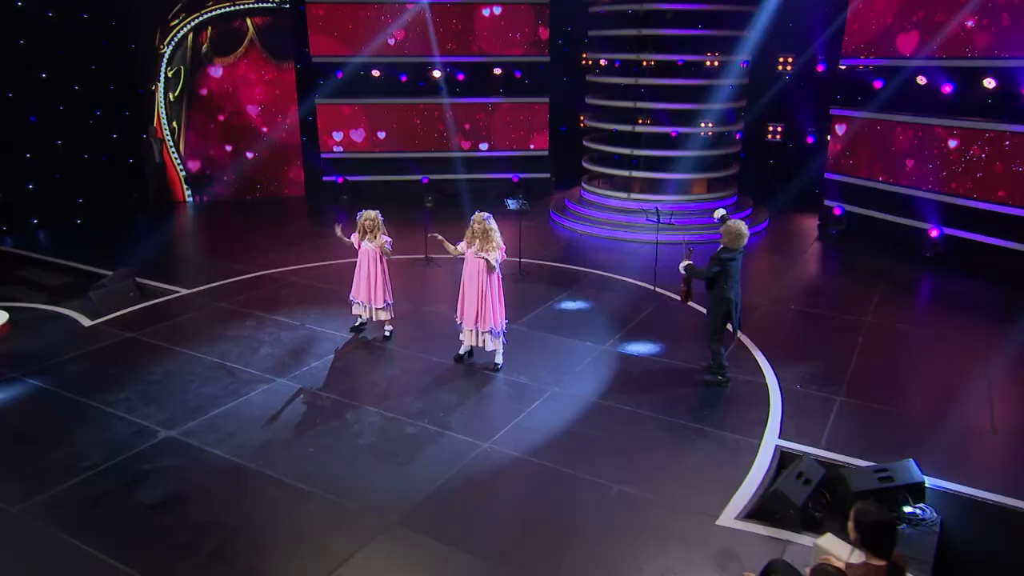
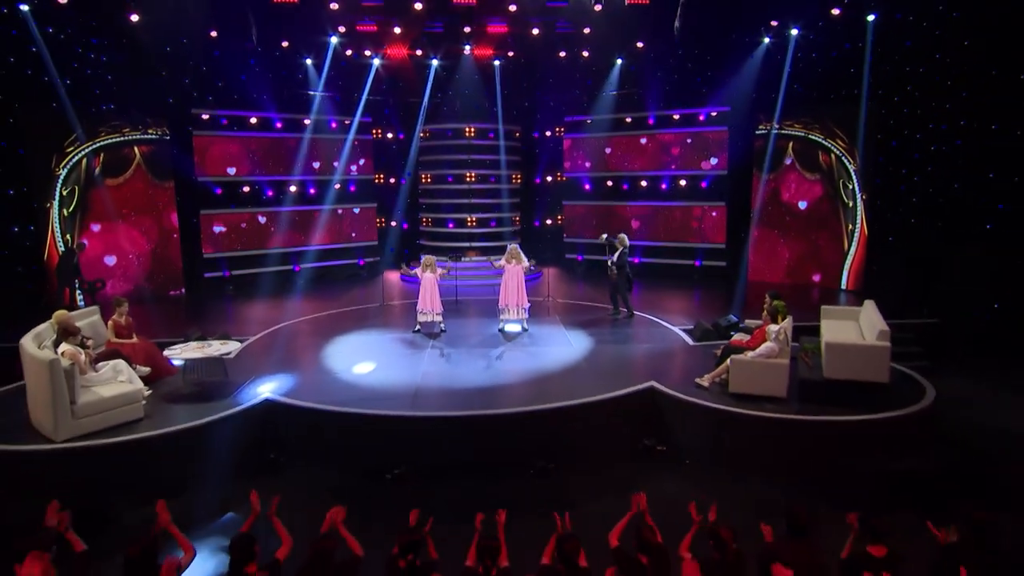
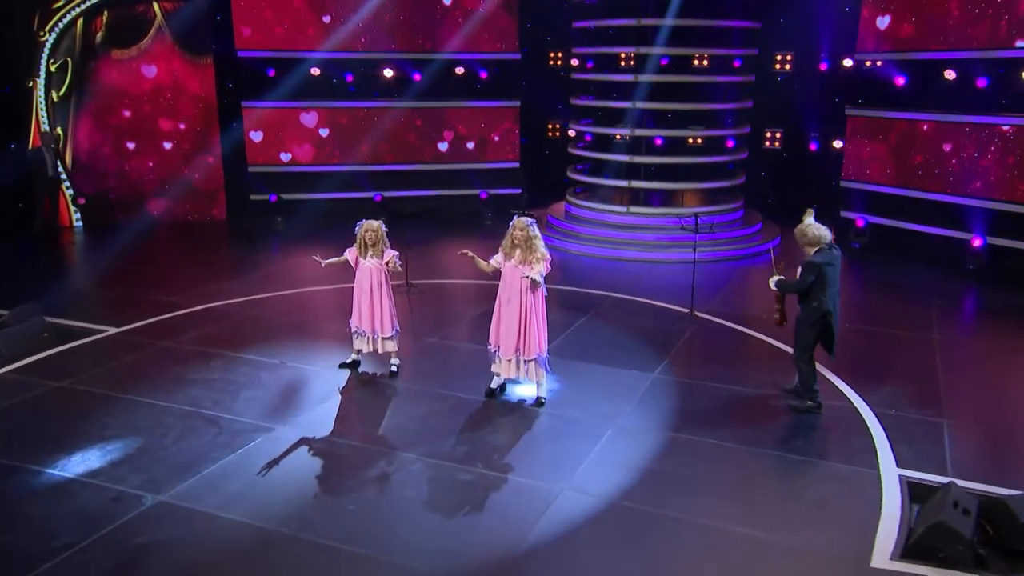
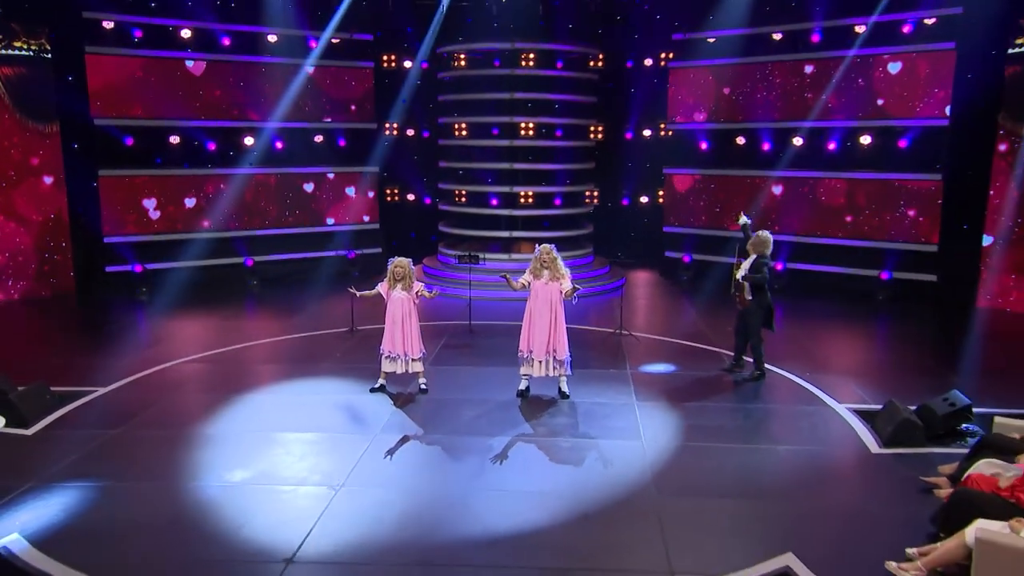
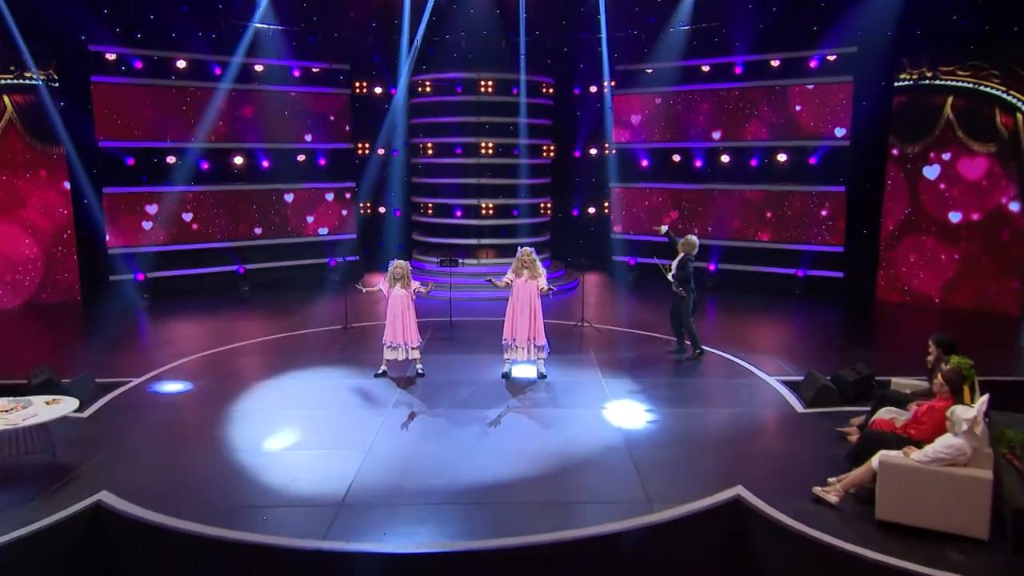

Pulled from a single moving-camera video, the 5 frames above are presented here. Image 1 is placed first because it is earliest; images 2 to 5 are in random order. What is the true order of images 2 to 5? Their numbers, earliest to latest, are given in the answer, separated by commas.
3, 4, 5, 2
